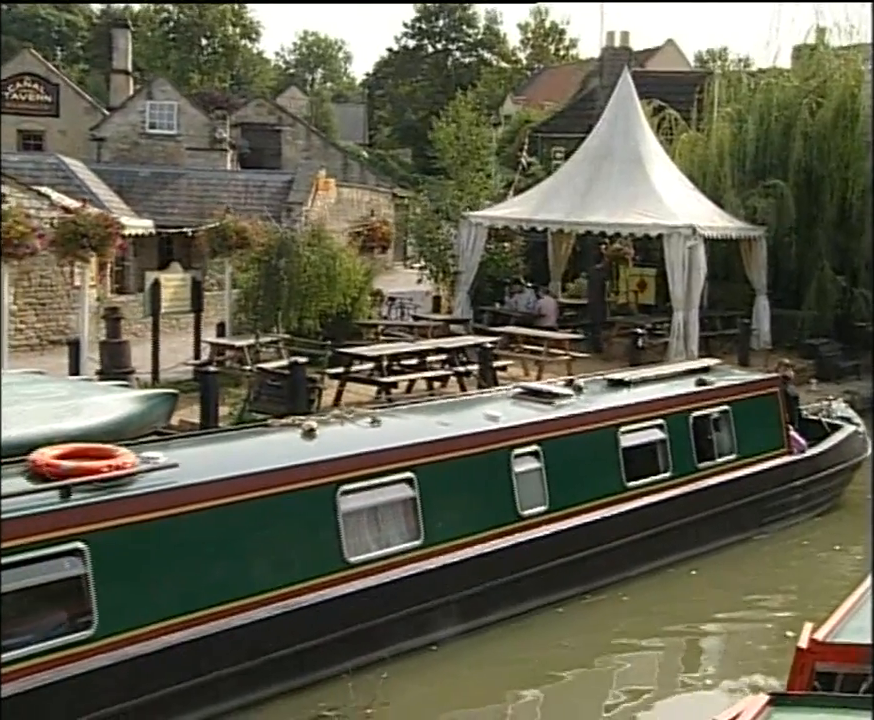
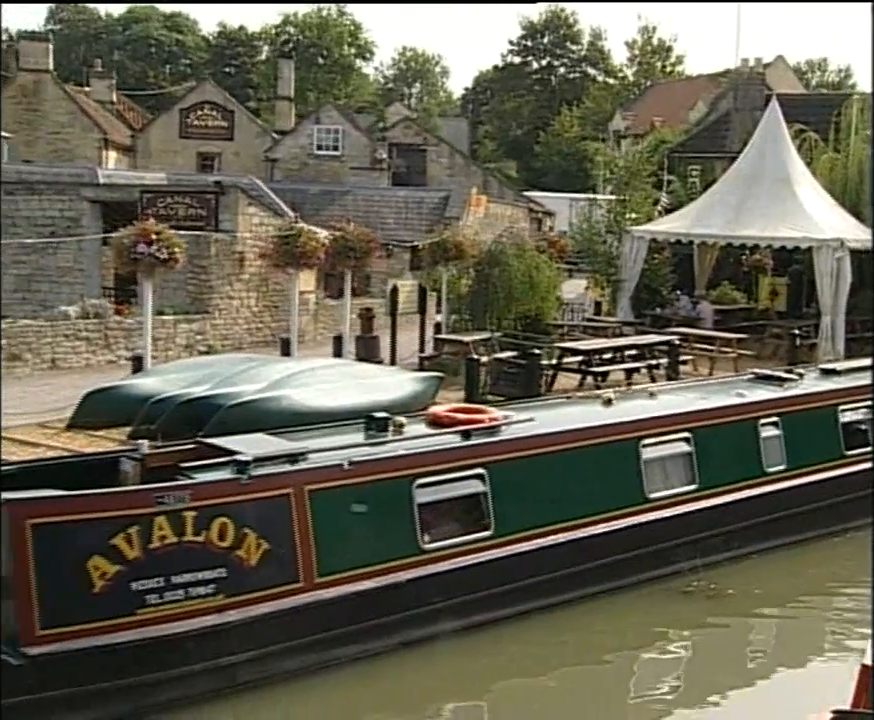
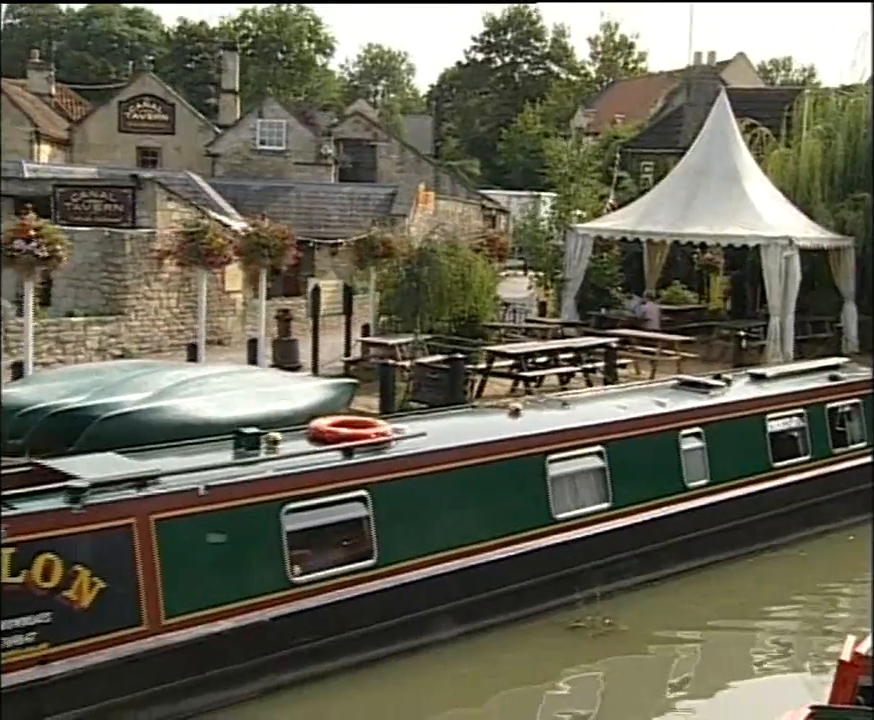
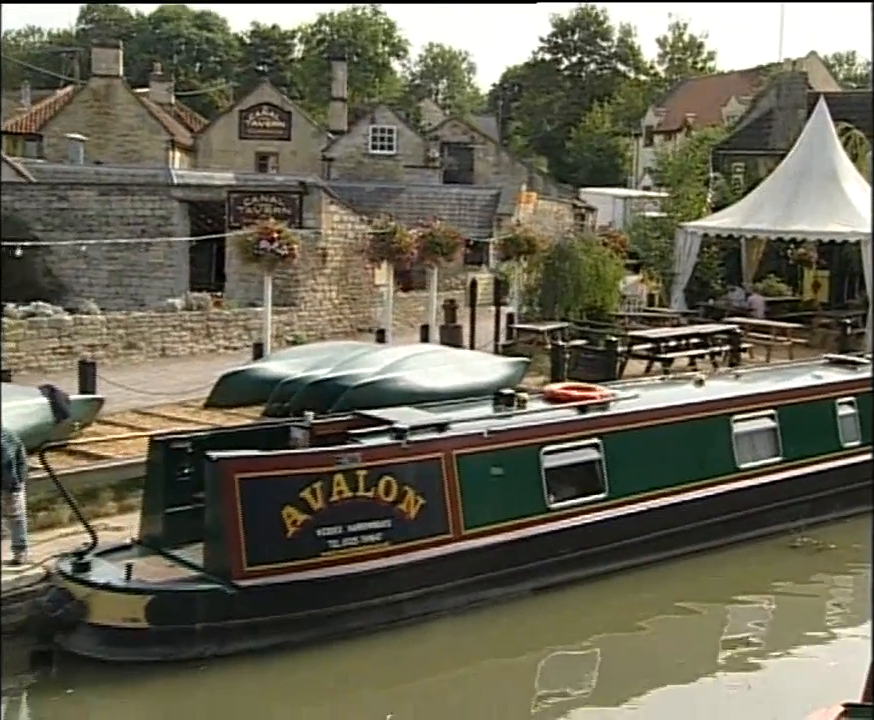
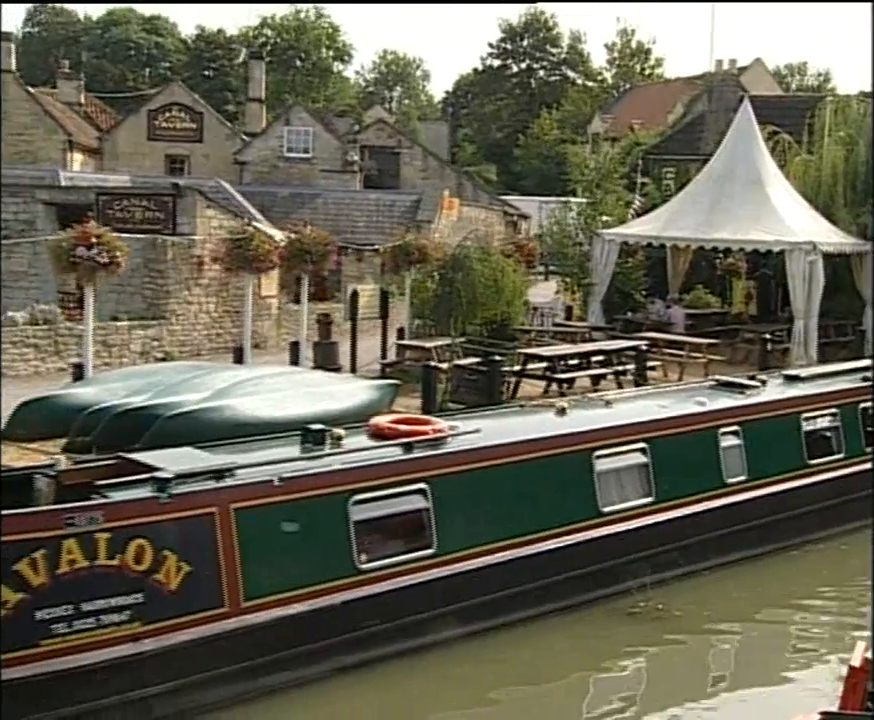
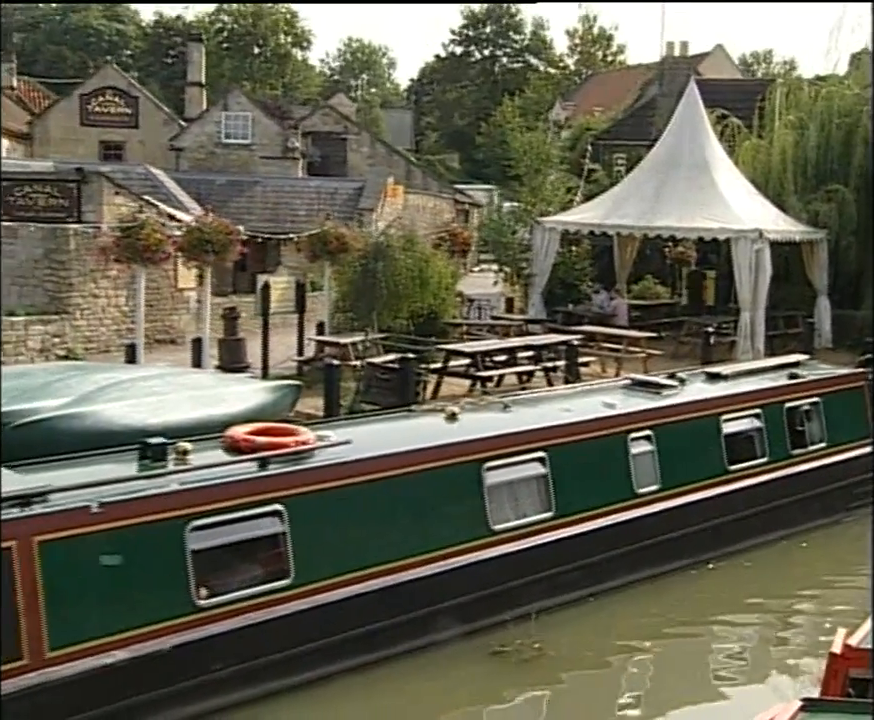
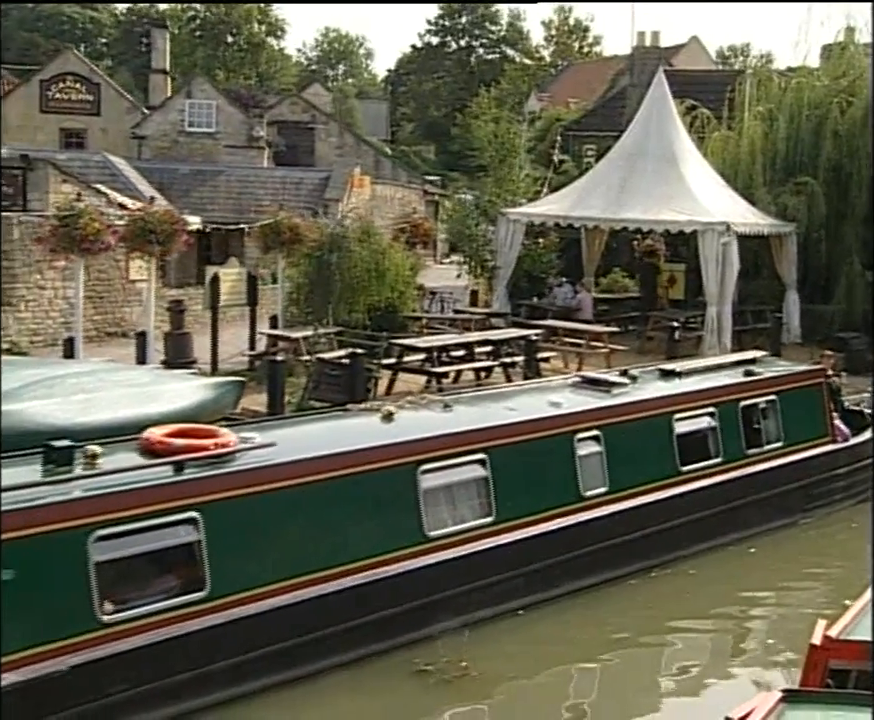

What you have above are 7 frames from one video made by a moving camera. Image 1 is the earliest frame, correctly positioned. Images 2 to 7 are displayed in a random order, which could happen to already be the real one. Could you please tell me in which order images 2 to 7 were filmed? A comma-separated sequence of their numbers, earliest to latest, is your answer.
7, 6, 3, 5, 2, 4
